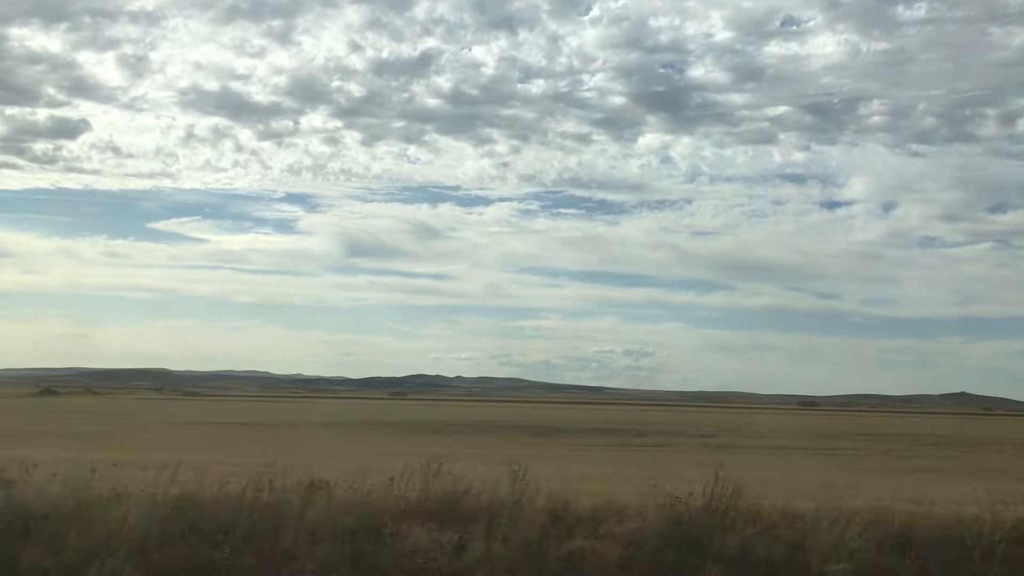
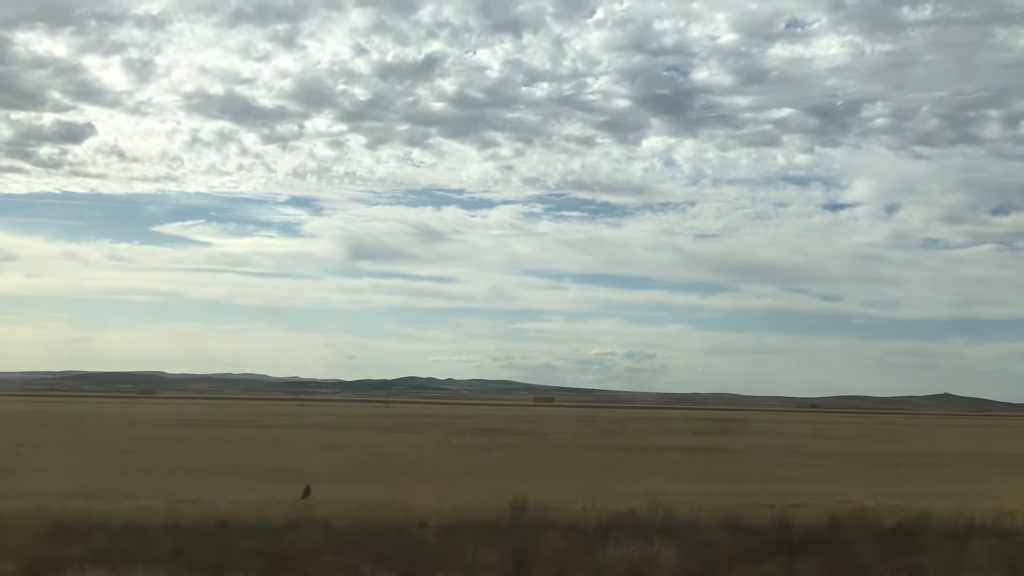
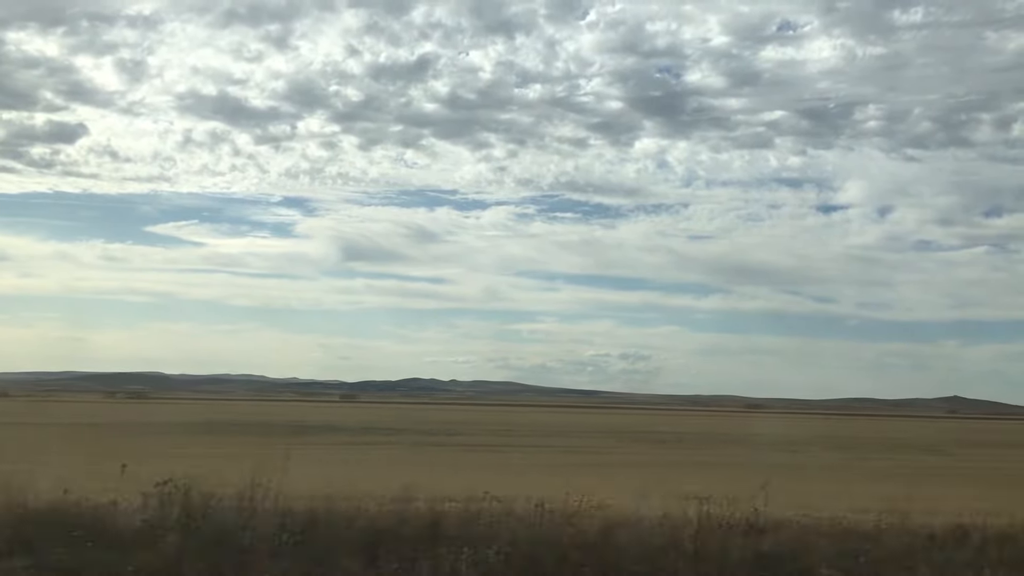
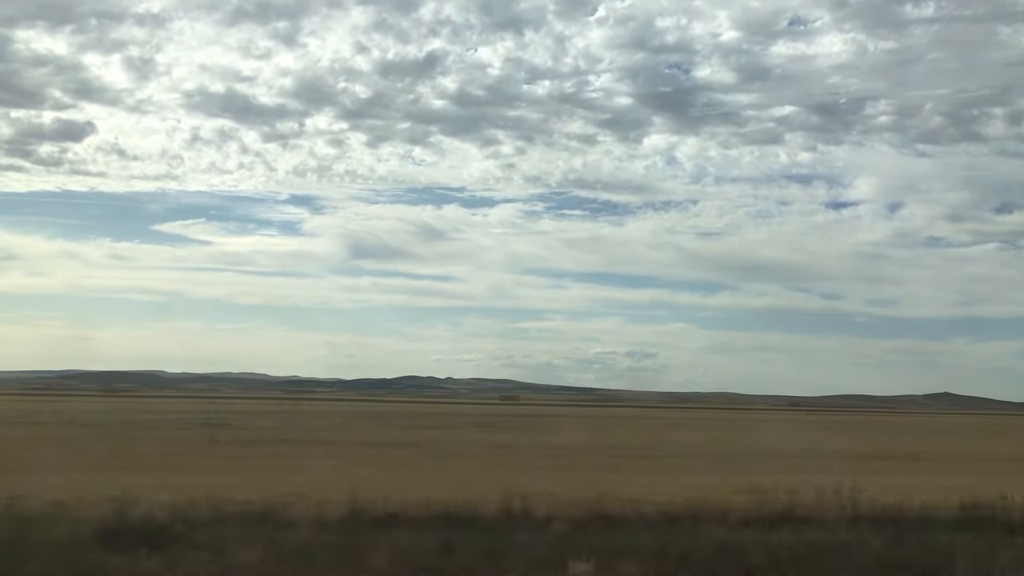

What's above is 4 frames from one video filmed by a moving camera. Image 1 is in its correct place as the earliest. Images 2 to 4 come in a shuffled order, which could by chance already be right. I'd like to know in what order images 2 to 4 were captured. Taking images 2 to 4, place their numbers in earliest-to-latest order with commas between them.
3, 2, 4
